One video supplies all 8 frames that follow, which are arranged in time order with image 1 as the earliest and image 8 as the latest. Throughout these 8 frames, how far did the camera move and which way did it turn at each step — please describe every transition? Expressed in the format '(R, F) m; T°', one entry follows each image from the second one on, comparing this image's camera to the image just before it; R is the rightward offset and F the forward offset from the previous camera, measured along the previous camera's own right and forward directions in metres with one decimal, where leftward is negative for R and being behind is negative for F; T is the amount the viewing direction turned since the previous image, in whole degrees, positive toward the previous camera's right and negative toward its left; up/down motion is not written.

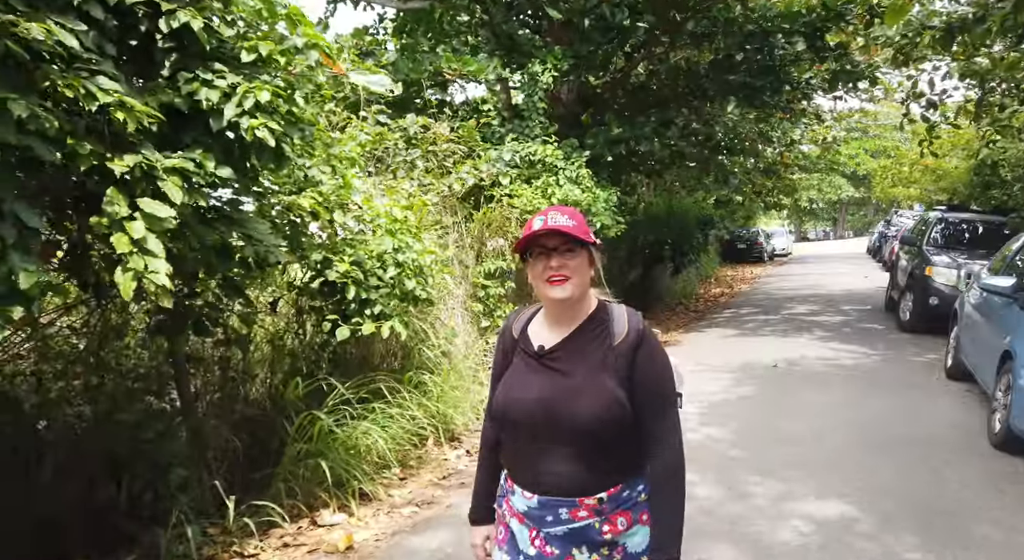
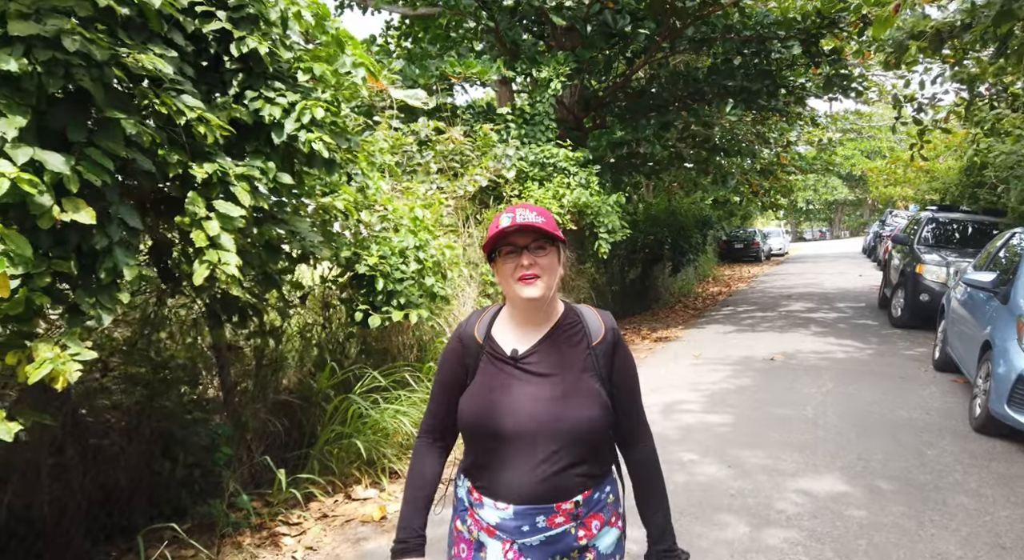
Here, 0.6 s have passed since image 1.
(-0.1, -0.4) m; 0°
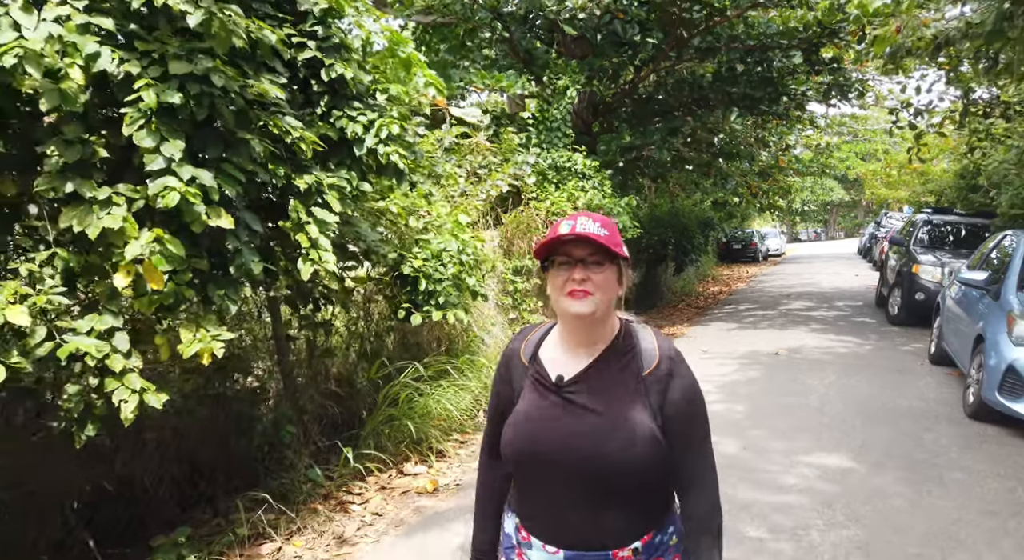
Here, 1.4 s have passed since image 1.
(-0.3, -0.5) m; 0°
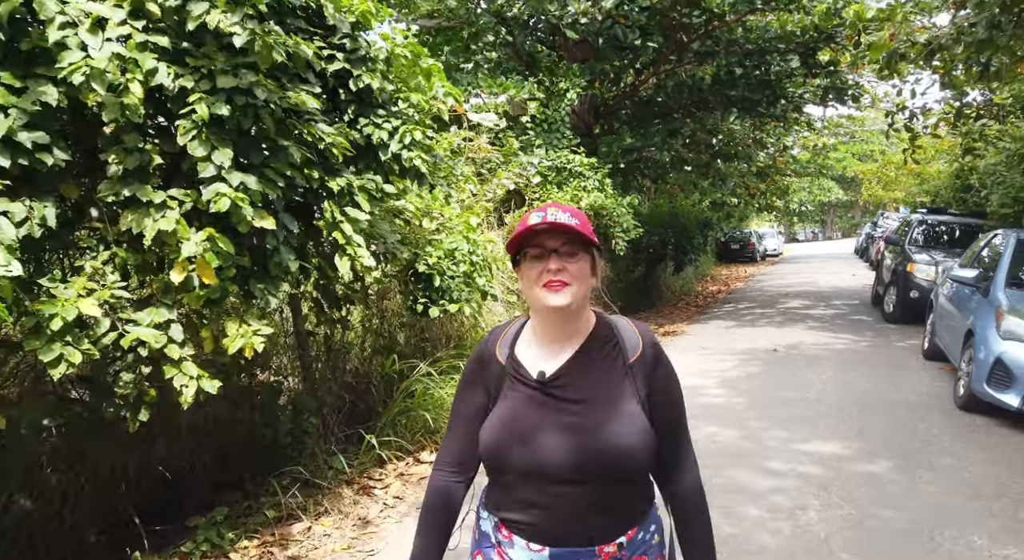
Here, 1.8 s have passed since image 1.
(-0.1, -0.3) m; 0°
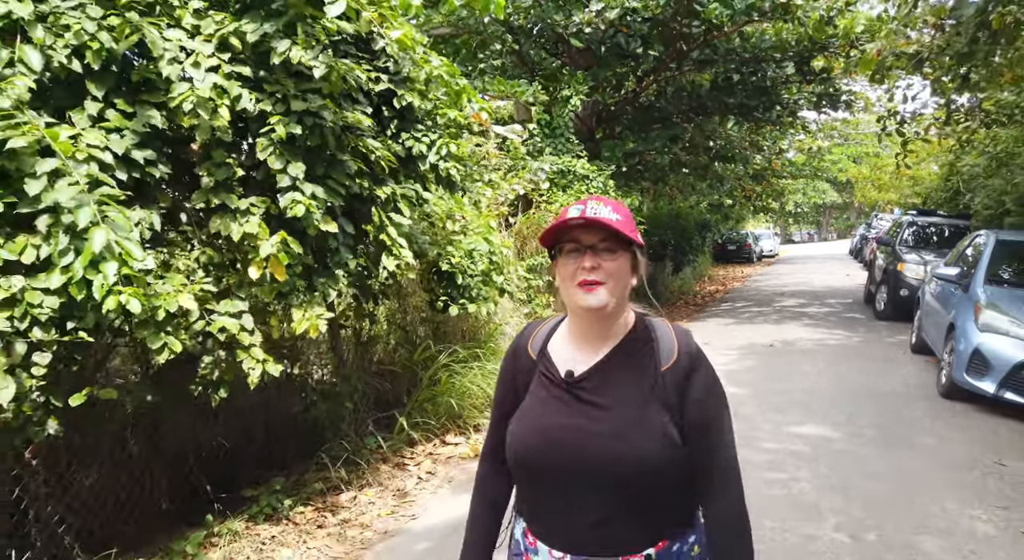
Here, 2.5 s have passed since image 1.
(-0.2, -0.5) m; 0°
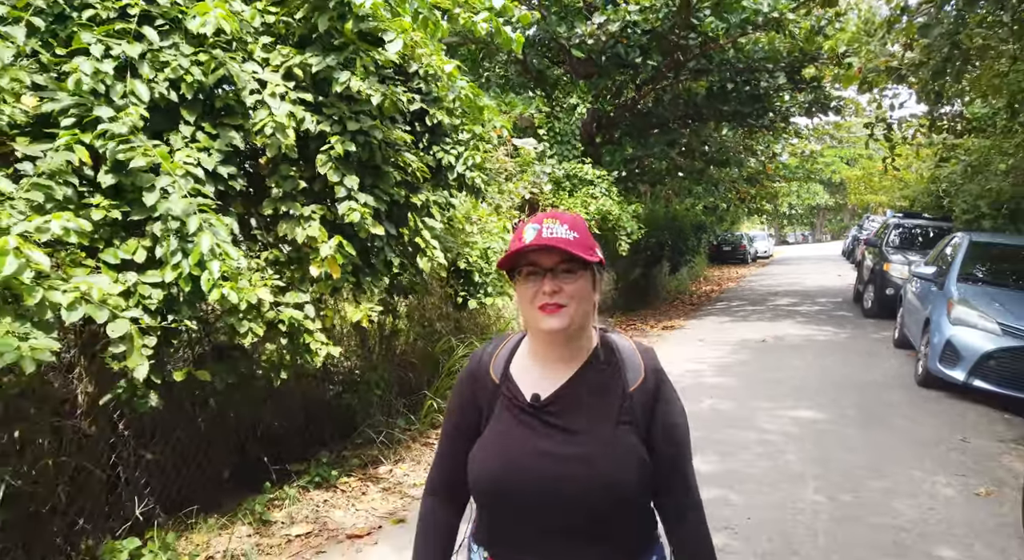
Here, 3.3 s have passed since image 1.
(-0.2, -0.7) m; 0°
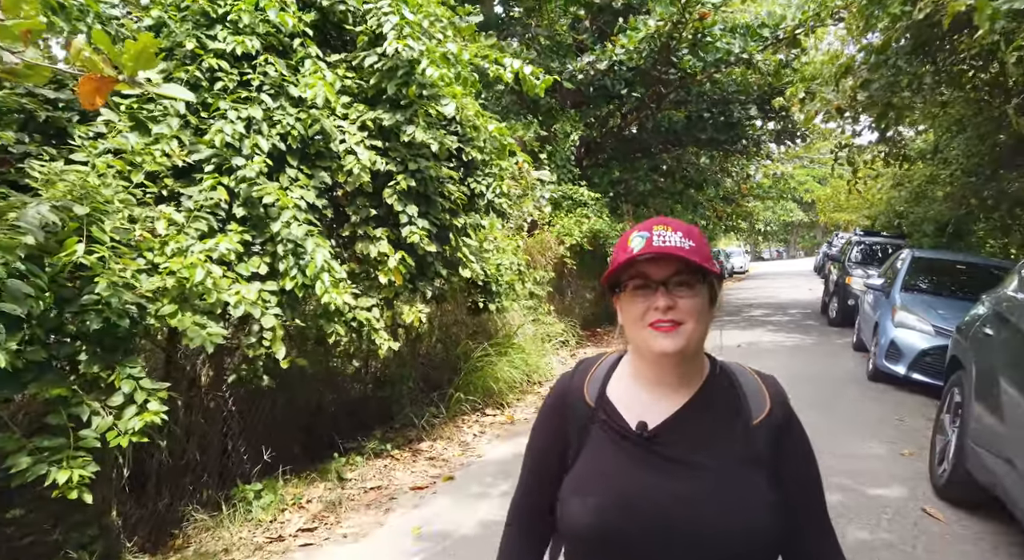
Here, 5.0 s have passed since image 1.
(-0.3, -1.3) m; +1°
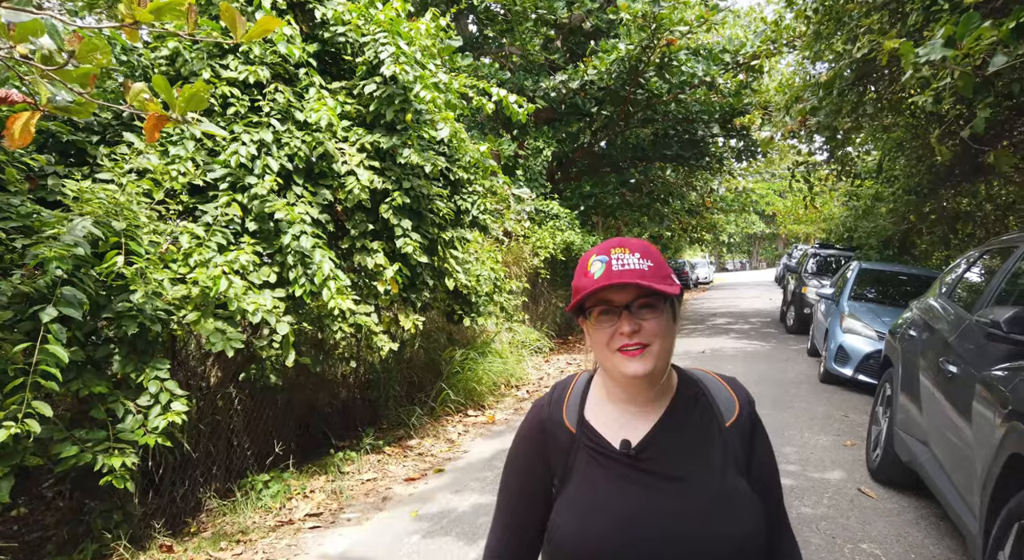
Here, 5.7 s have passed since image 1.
(-0.1, -0.6) m; +2°
